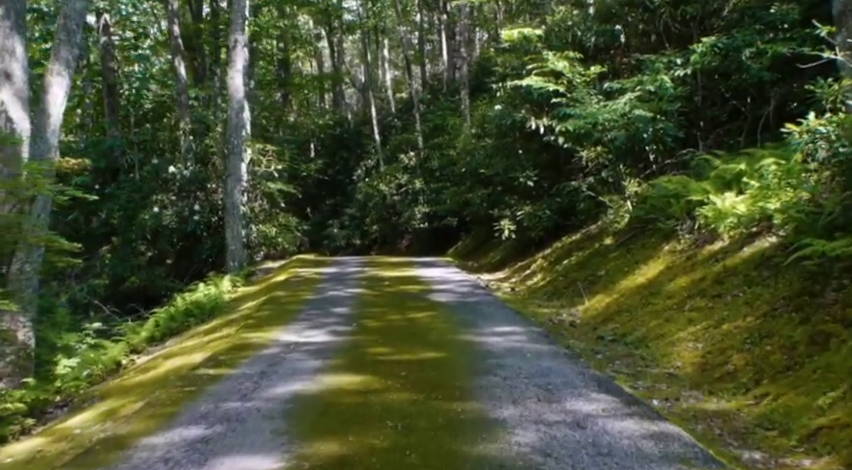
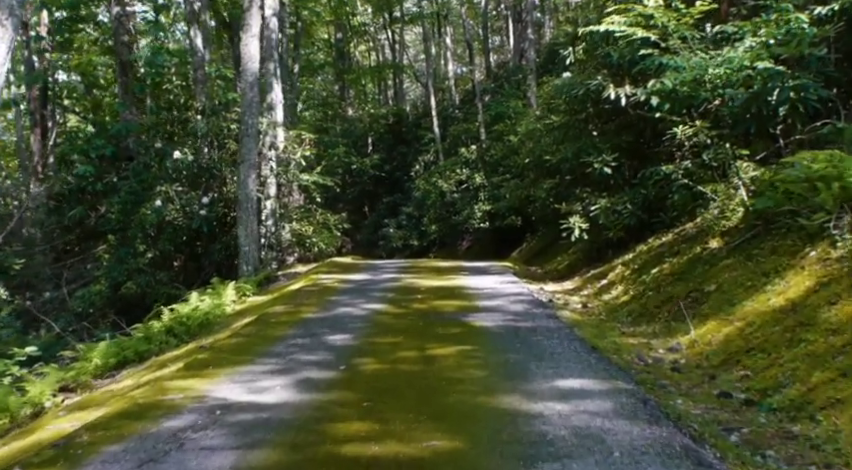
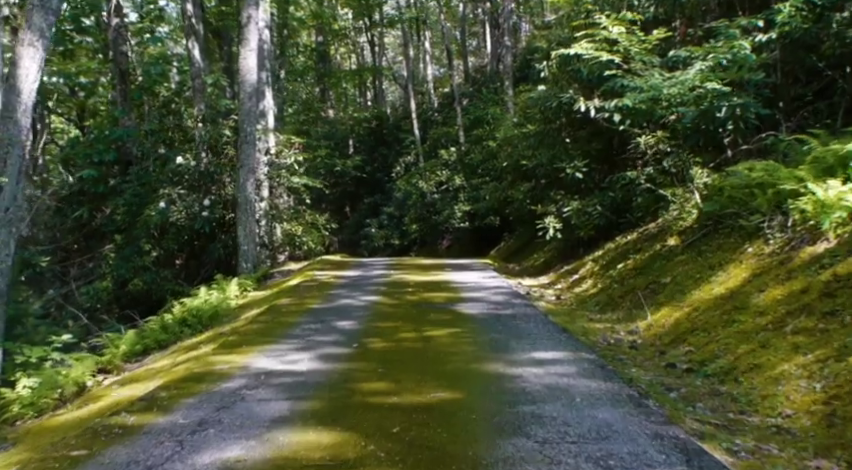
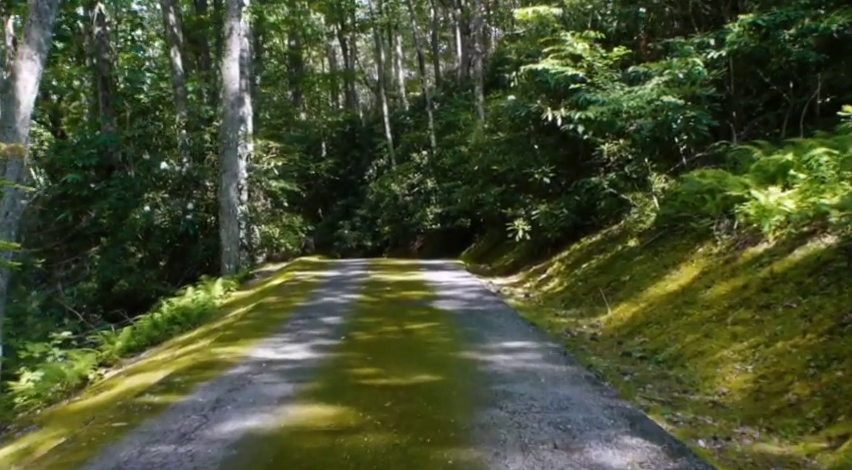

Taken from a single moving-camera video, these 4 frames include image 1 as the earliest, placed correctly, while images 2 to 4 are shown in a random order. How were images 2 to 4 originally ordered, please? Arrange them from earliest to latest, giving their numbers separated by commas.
4, 3, 2
